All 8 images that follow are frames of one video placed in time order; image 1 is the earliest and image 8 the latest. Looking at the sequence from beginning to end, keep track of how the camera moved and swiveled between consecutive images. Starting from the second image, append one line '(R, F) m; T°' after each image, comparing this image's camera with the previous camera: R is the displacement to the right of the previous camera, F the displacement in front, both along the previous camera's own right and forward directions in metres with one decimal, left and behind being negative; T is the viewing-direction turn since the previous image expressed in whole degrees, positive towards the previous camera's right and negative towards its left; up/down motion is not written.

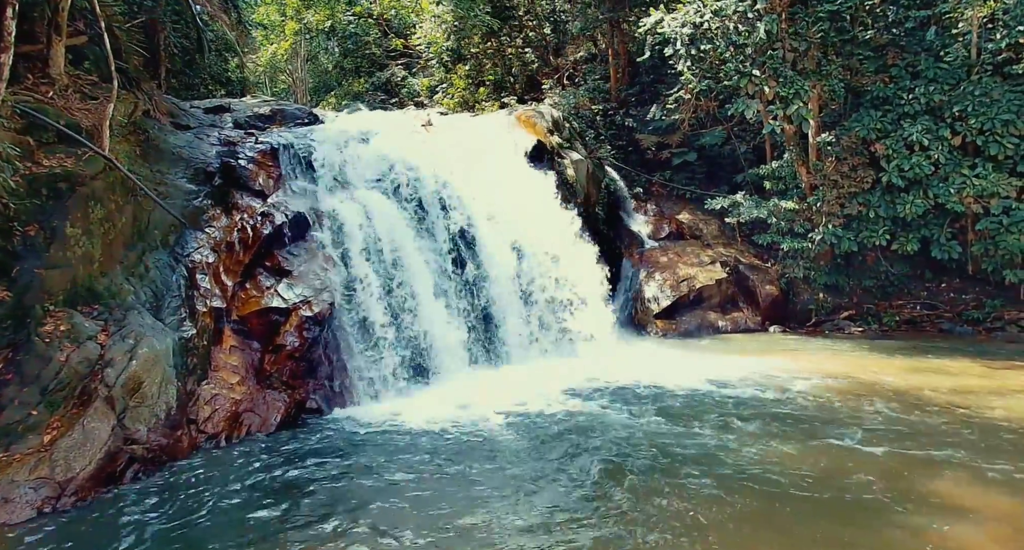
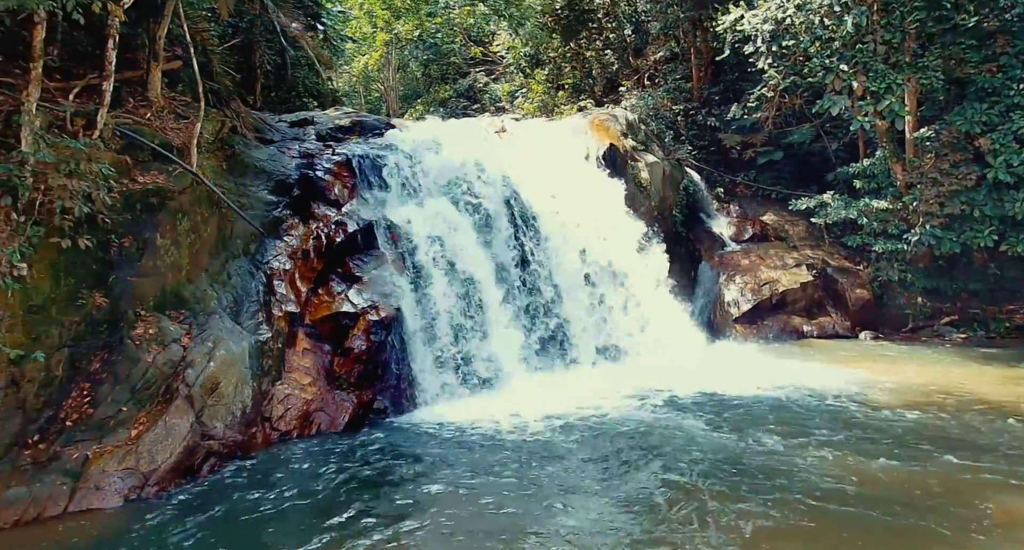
(+0.3, 0.0) m; -7°
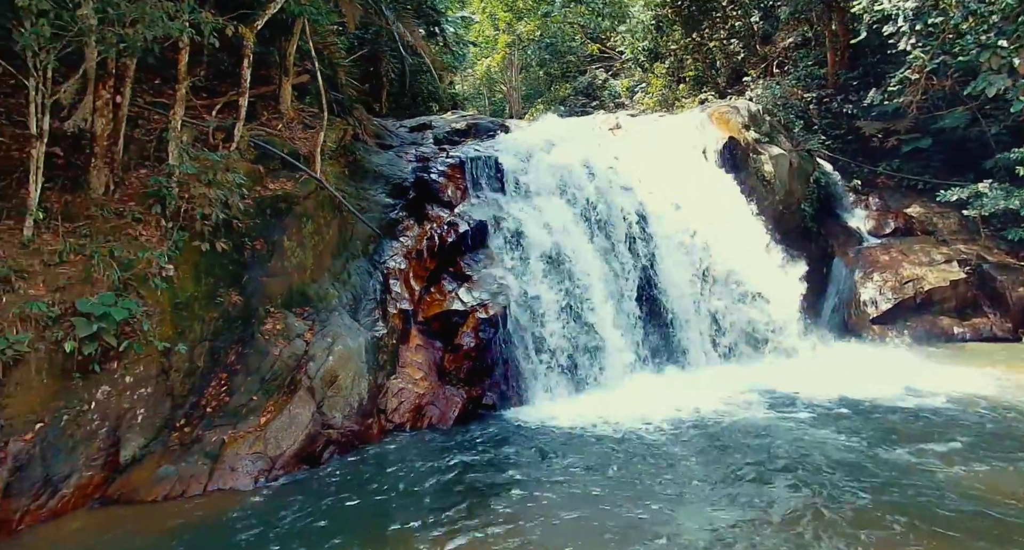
(+0.1, +0.1) m; -11°
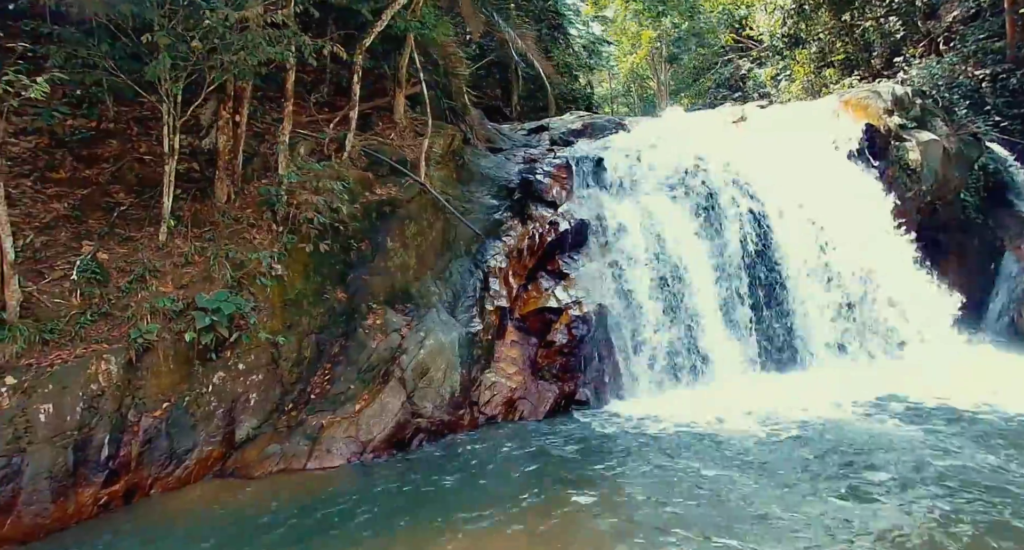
(+0.5, 0.0) m; -12°
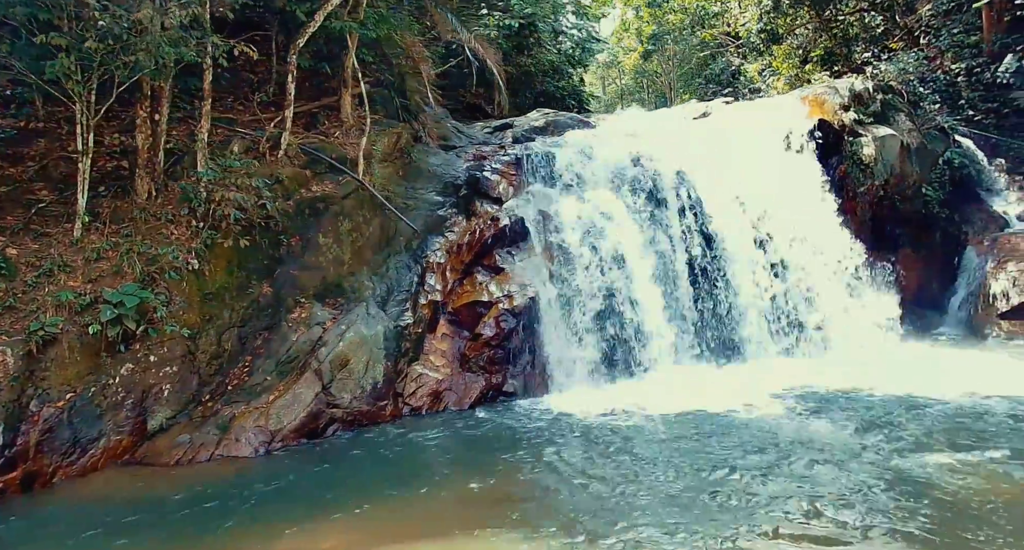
(+0.9, -0.1) m; 0°
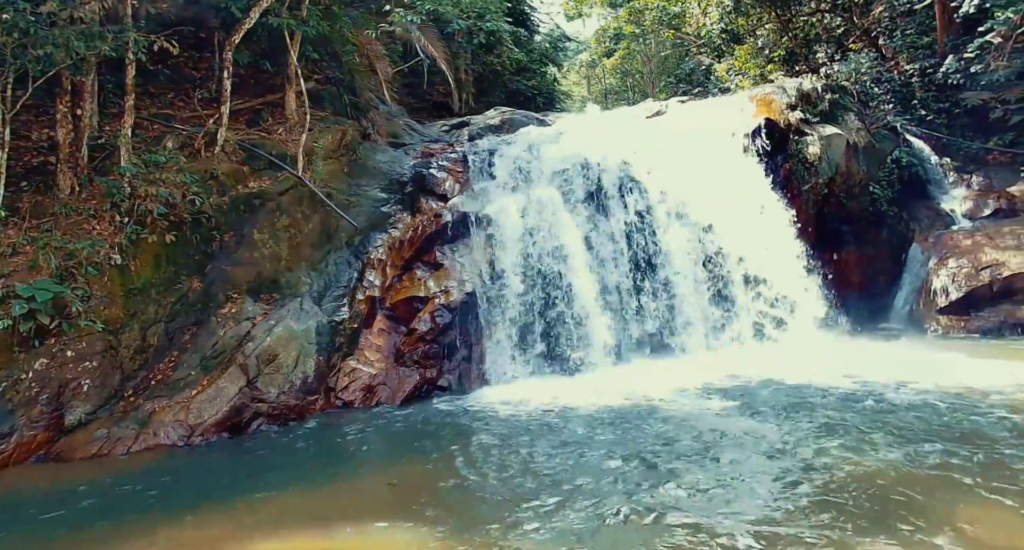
(+0.6, -0.1) m; +2°
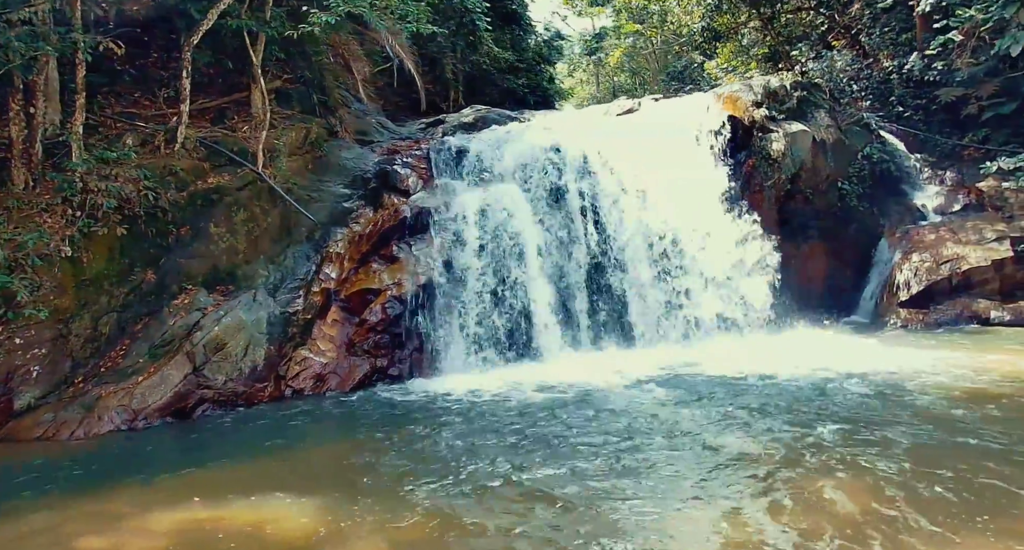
(+0.7, -0.2) m; 0°
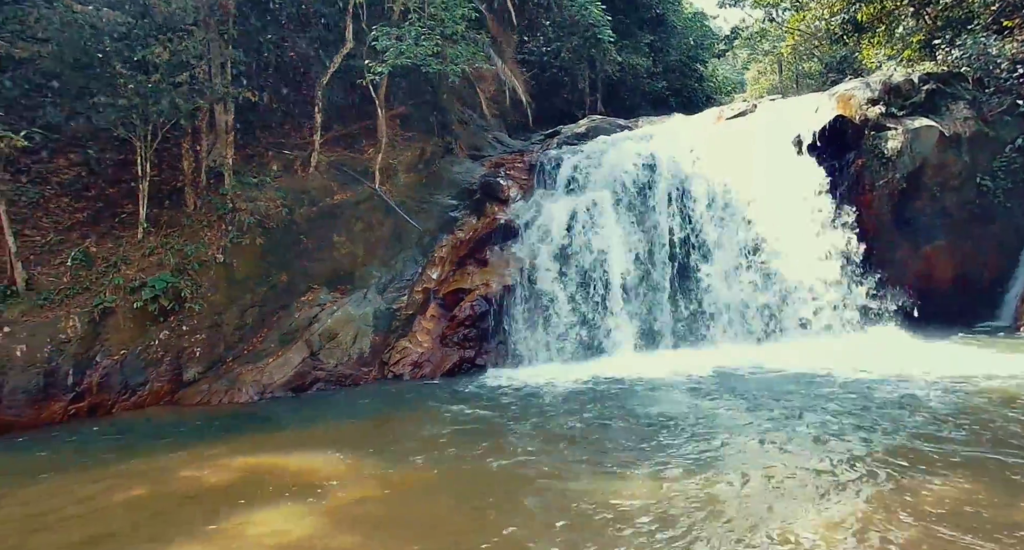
(+1.1, -0.6) m; -14°
